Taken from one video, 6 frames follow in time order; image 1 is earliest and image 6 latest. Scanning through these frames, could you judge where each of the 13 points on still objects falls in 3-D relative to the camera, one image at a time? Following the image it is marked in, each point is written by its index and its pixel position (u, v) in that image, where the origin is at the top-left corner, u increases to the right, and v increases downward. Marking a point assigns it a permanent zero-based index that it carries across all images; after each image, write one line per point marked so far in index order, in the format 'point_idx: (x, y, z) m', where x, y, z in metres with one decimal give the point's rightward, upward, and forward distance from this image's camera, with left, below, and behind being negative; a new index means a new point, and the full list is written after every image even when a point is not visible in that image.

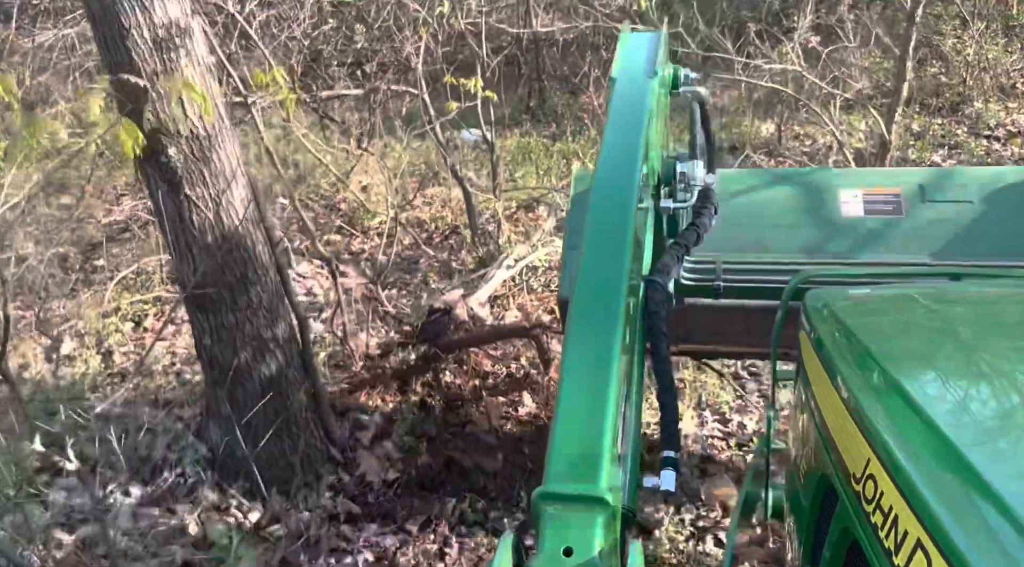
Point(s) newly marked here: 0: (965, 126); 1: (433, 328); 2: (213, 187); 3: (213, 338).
0: (+3.8, +1.3, +8.0) m
1: (-0.3, -0.2, +4.2) m
2: (-1.0, +0.3, +3.1) m
3: (-1.1, -0.2, +3.4) m
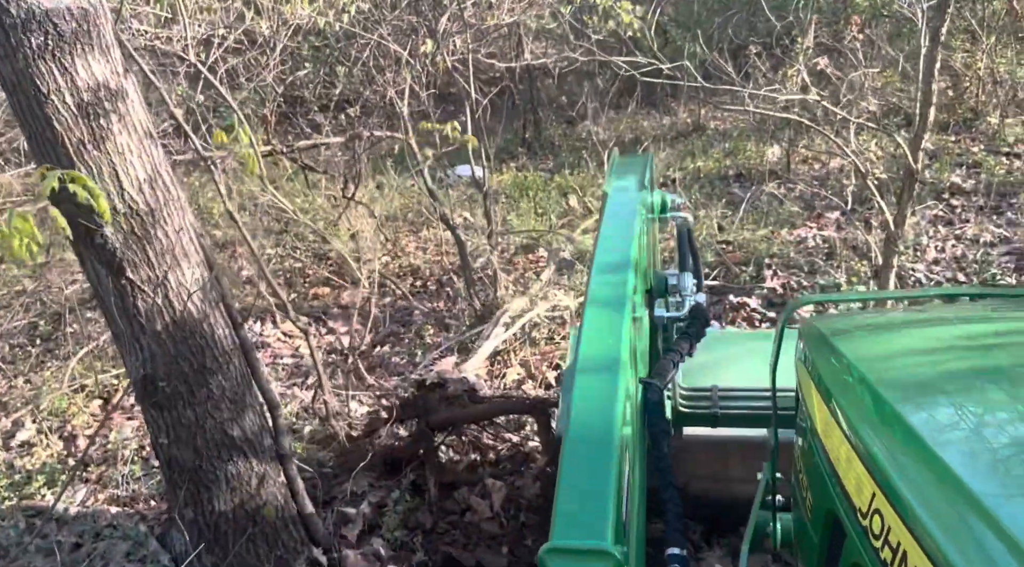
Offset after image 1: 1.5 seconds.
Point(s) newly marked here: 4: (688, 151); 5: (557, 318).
0: (+3.8, +1.1, +7.6) m
1: (-0.3, -0.5, +3.8) m
2: (-1.0, 0.0, +2.7) m
3: (-1.1, -0.5, +3.0) m
4: (+1.6, +1.2, +8.5) m
5: (+0.3, -0.2, +5.2) m
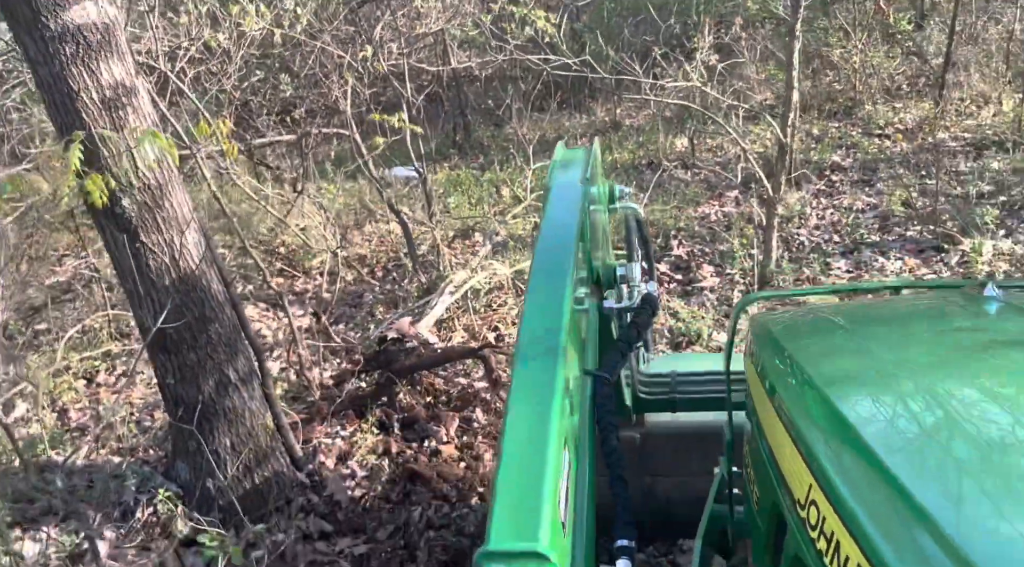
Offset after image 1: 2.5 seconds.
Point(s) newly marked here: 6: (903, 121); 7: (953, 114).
0: (+3.2, +1.4, +8.6) m
1: (-0.6, -0.3, +4.4) m
2: (-1.2, +0.2, +3.3) m
3: (-1.3, -0.4, +3.6) m
4: (+0.9, +1.4, +9.3) m
5: (-0.1, 0.0, +5.9) m
6: (+3.5, +1.5, +8.6) m
7: (+4.0, +1.5, +8.5) m
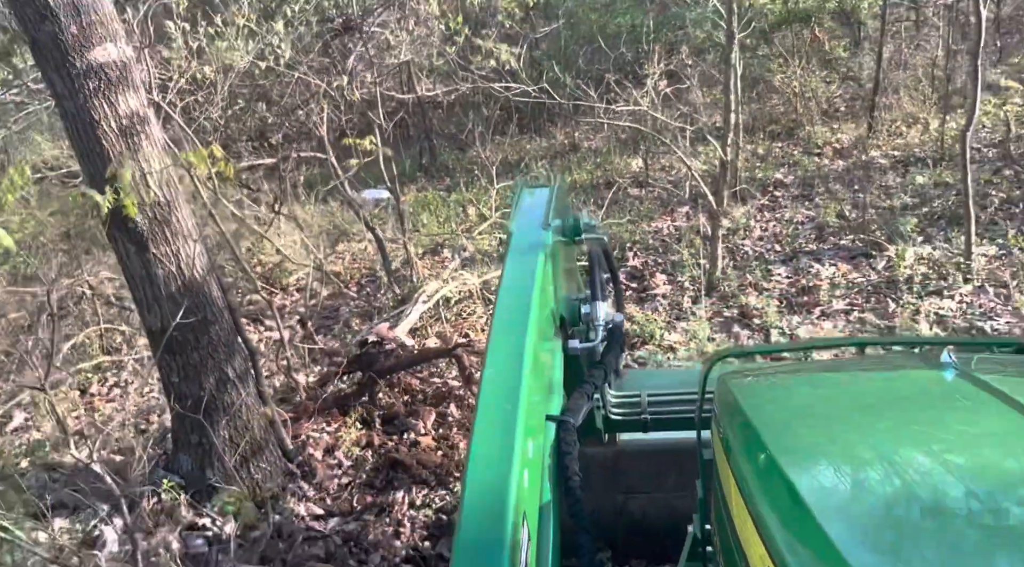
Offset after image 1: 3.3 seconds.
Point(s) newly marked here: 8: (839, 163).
0: (+2.8, +1.3, +9.2) m
1: (-0.7, -0.4, +4.8) m
2: (-1.3, +0.2, +3.8) m
3: (-1.4, -0.4, +4.0) m
4: (+0.5, +1.2, +9.8) m
5: (-0.3, -0.1, +6.3) m
6: (+3.2, +1.4, +9.2) m
7: (+3.6, +1.4, +9.1) m
8: (+3.0, +1.1, +8.7) m
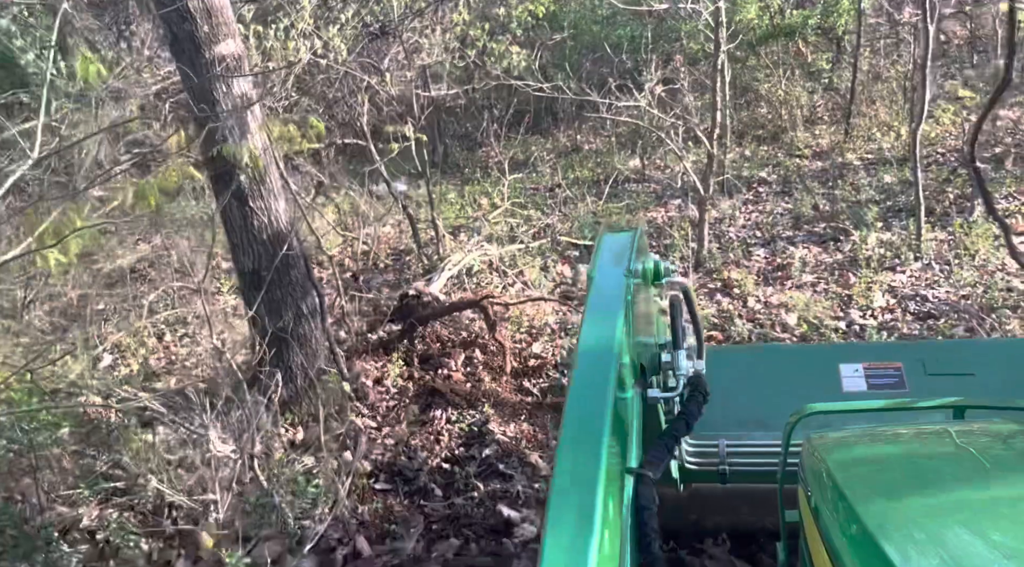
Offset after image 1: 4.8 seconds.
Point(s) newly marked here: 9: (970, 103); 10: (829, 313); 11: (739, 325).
0: (+2.9, +1.4, +10.2) m
1: (-0.6, -0.1, +5.8) m
2: (-1.2, +0.4, +4.7) m
3: (-1.3, -0.1, +4.9) m
4: (+0.6, +1.4, +10.8) m
5: (-0.2, +0.1, +7.3) m
6: (+3.3, +1.5, +10.2) m
7: (+3.7, +1.6, +10.1) m
8: (+3.1, +1.2, +9.7) m
9: (+4.7, +1.9, +9.8) m
10: (+2.1, -0.2, +6.3) m
11: (+1.5, -0.3, +6.3) m
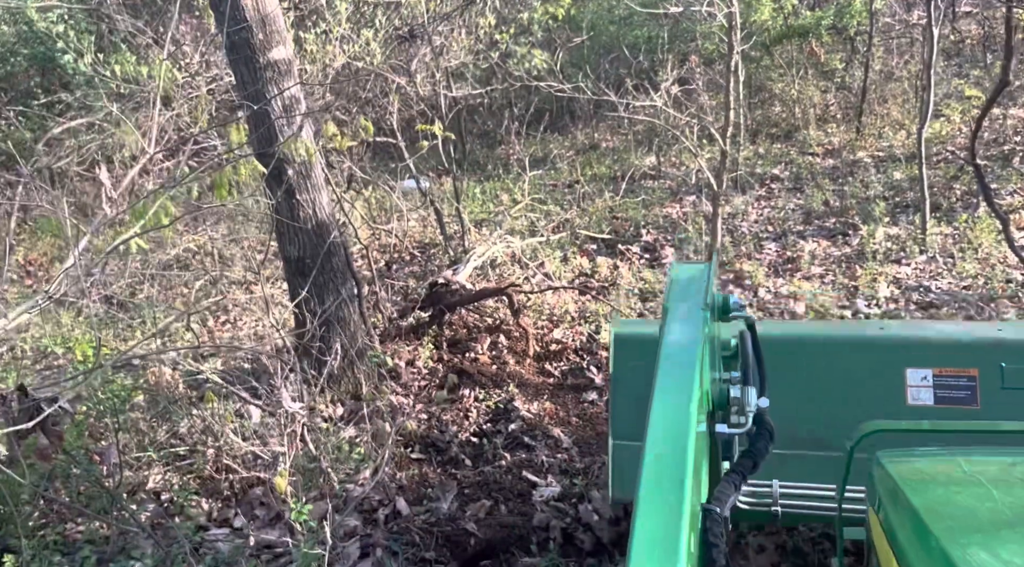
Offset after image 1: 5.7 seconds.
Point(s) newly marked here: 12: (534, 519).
0: (+3.1, +1.5, +10.5) m
1: (-0.5, -0.1, +6.2) m
2: (-1.1, +0.5, +5.1) m
3: (-1.2, -0.1, +5.3) m
4: (+0.9, +1.5, +11.1) m
5: (0.0, +0.2, +7.7) m
6: (+3.5, +1.6, +10.5) m
7: (+3.9, +1.6, +10.4) m
8: (+3.3, +1.3, +10.0) m
9: (+4.9, +1.9, +10.1) m
10: (+2.3, -0.1, +6.6) m
11: (+1.7, -0.2, +6.7) m
12: (+0.1, -1.1, +4.3) m
